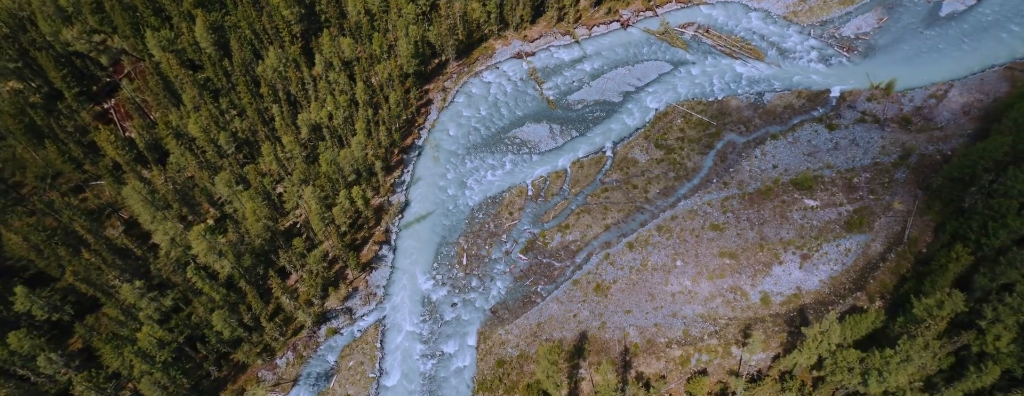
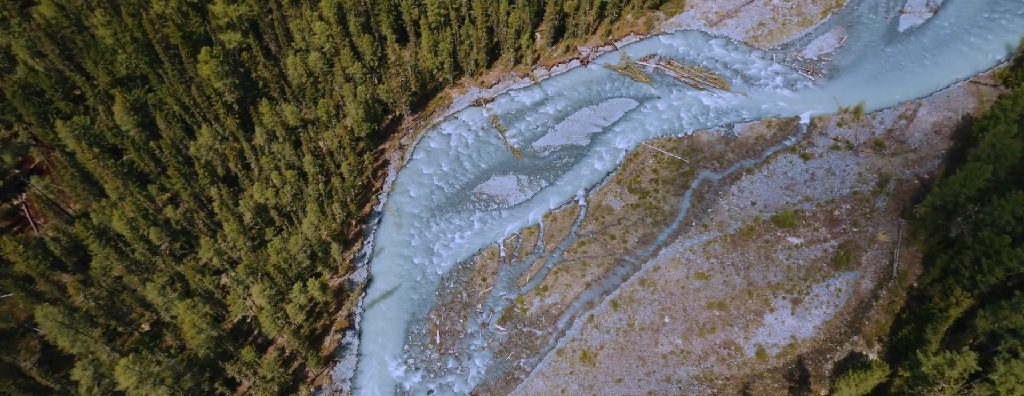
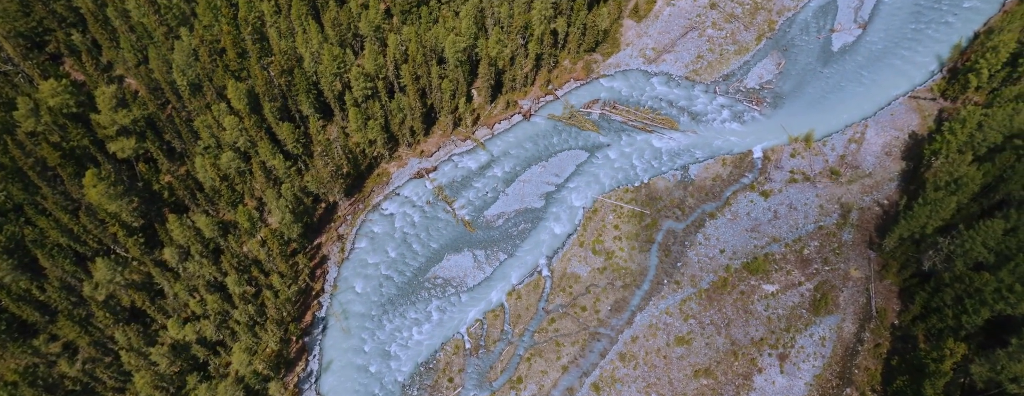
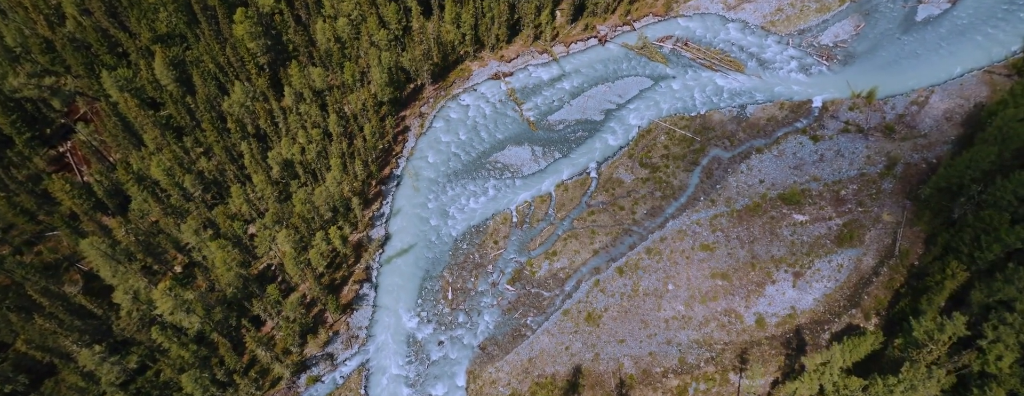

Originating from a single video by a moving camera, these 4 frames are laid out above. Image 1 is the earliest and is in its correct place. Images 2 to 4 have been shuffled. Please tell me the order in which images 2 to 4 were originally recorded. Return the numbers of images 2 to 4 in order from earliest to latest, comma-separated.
4, 2, 3
